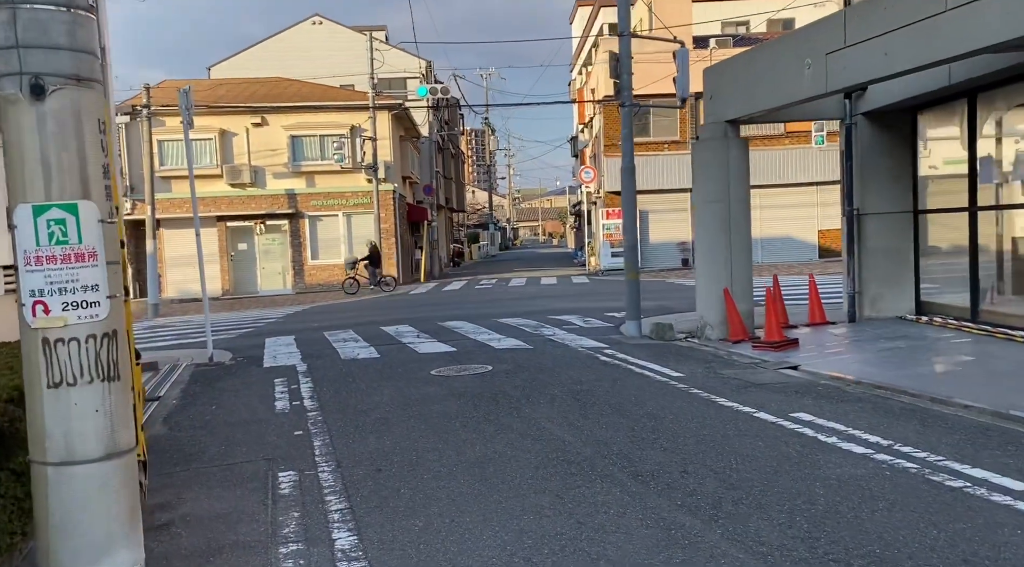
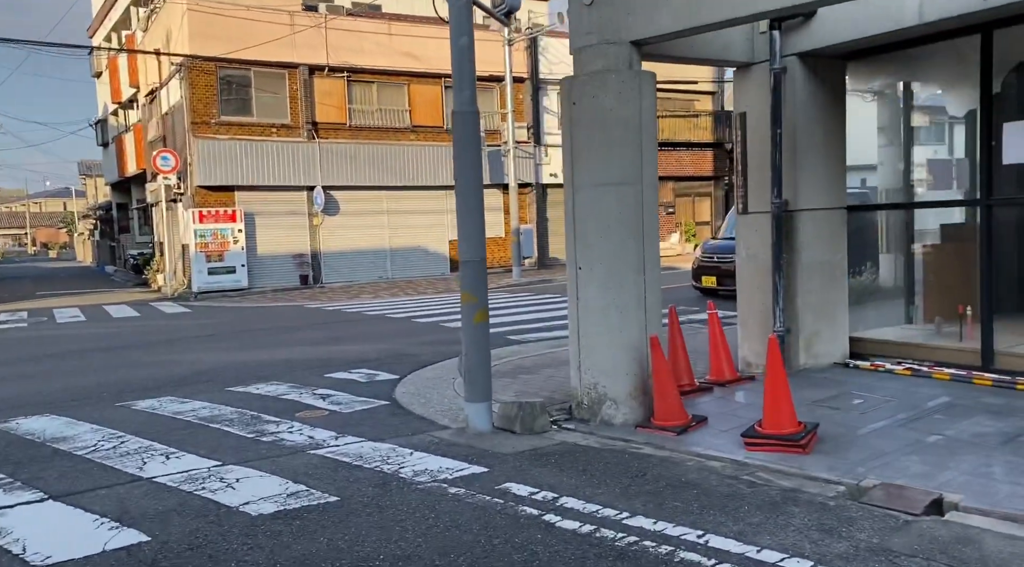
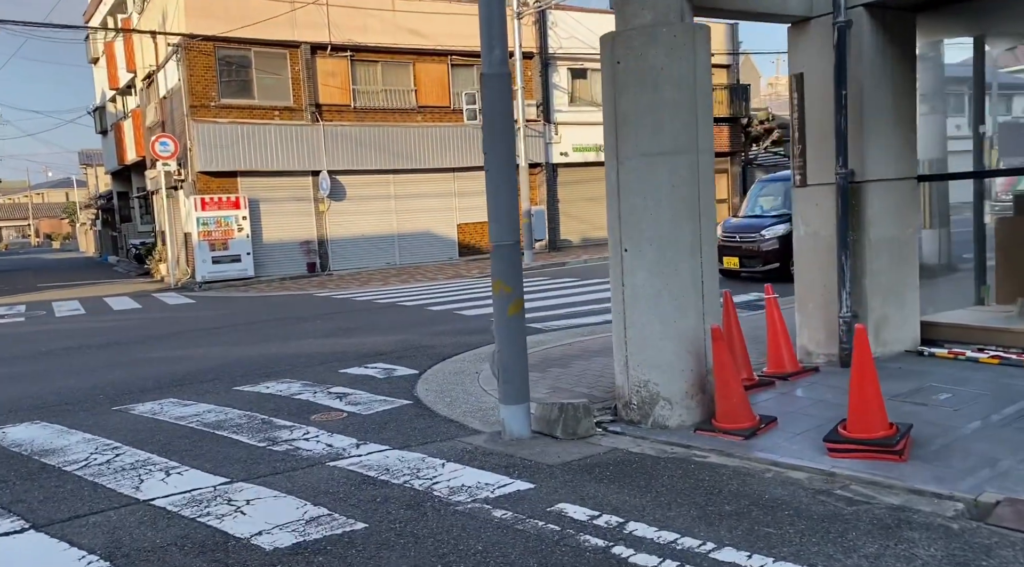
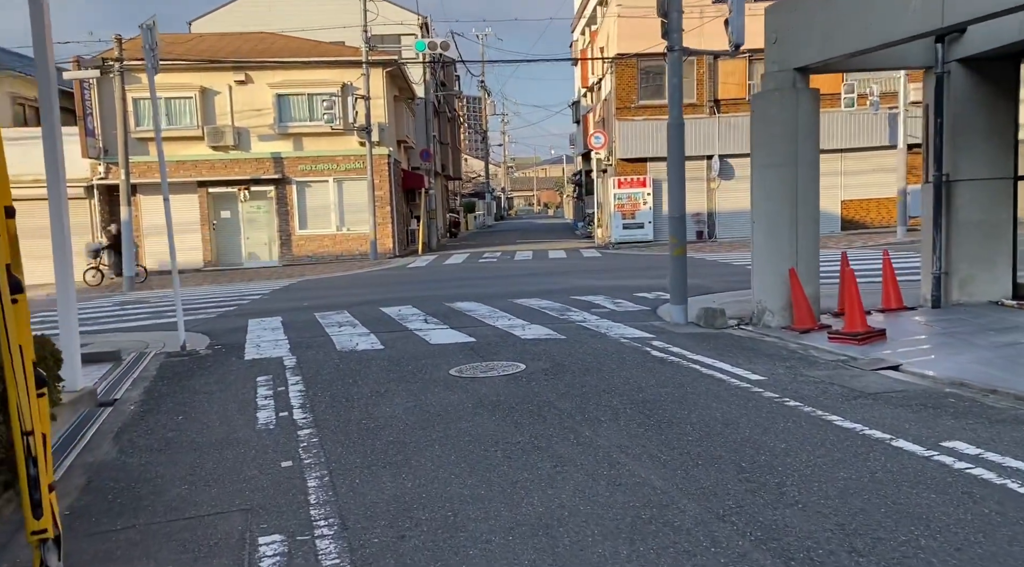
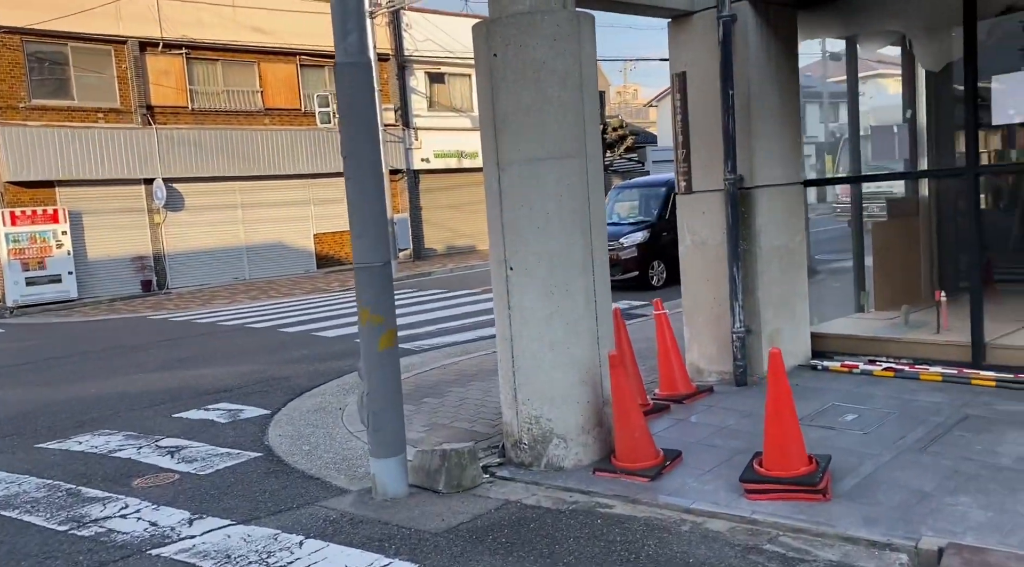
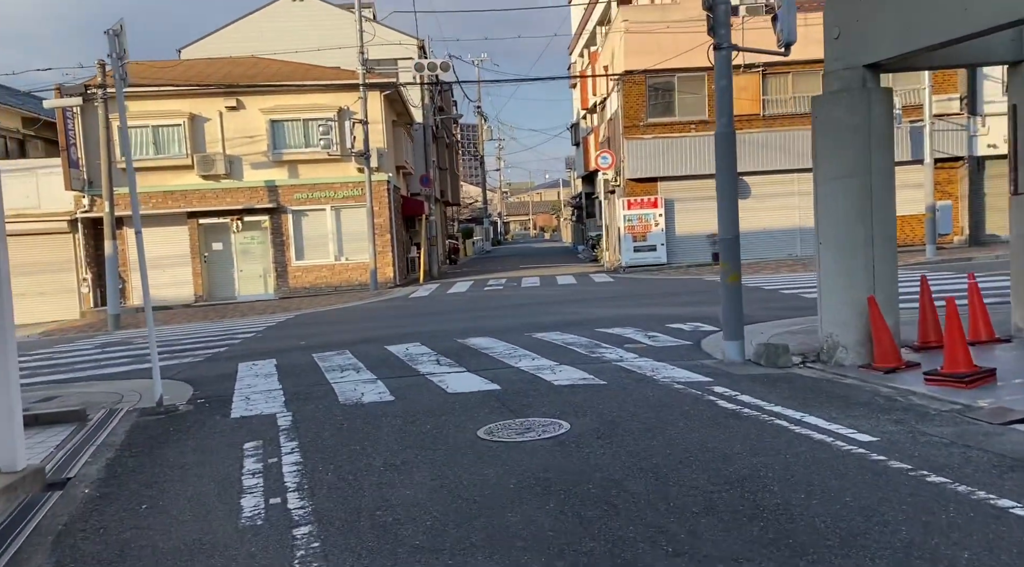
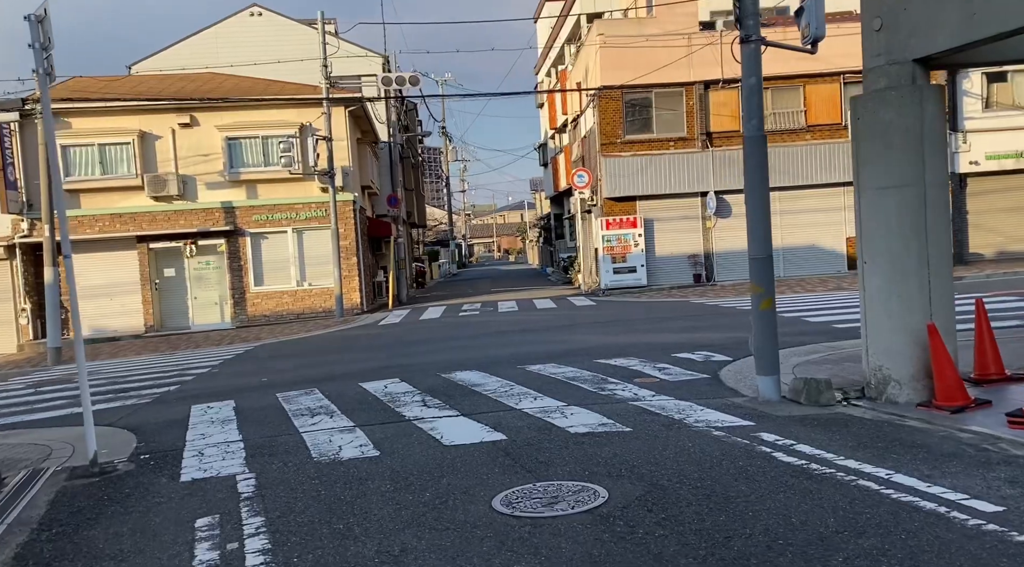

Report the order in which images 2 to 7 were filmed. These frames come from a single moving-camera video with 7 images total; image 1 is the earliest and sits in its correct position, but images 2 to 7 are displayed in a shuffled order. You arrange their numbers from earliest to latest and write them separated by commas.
4, 6, 7, 2, 3, 5
